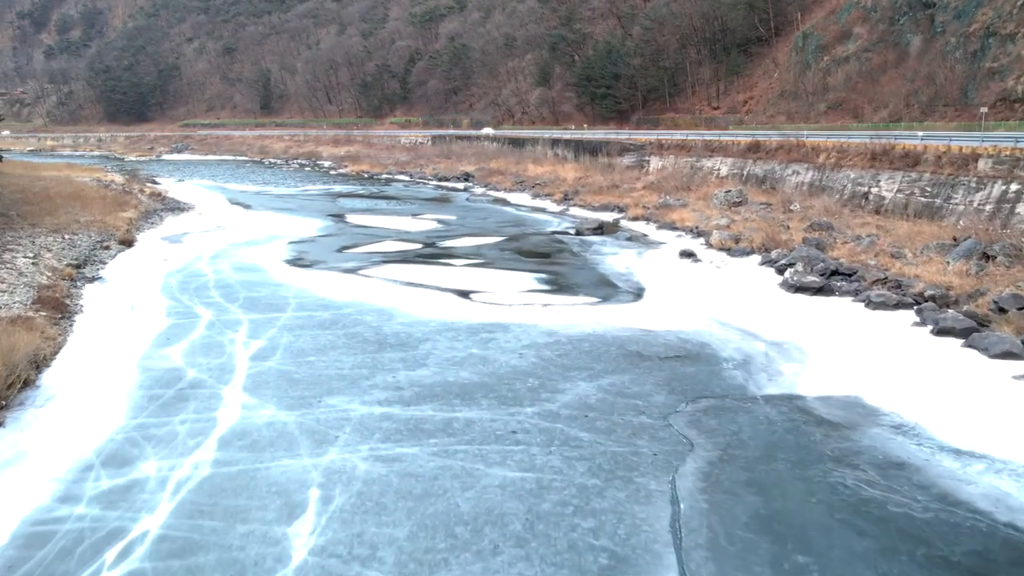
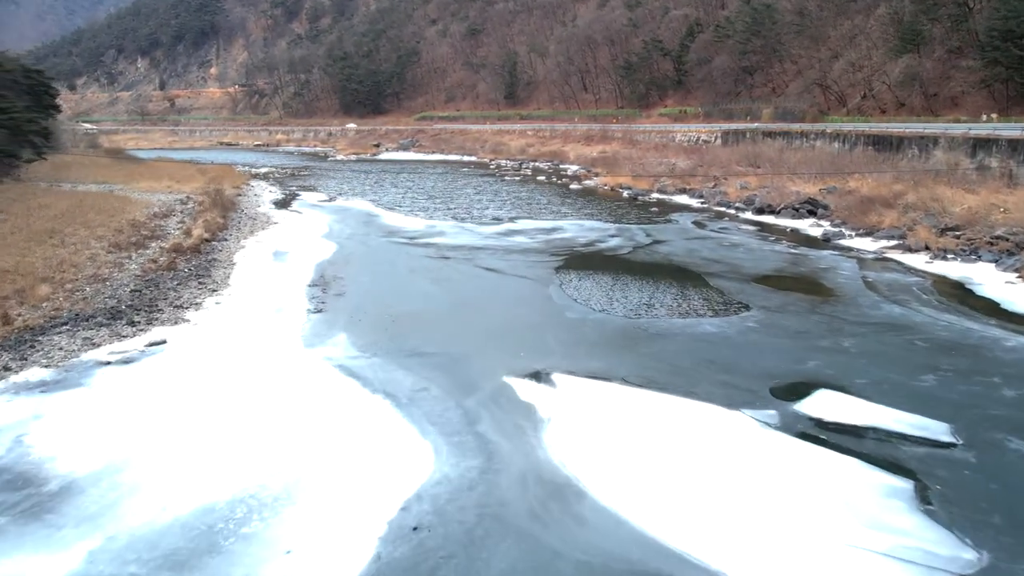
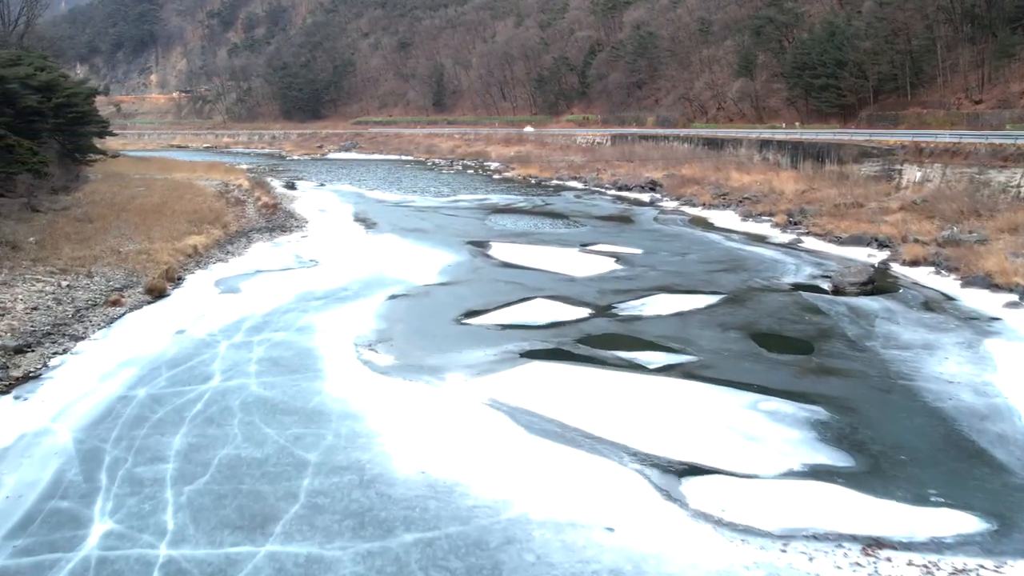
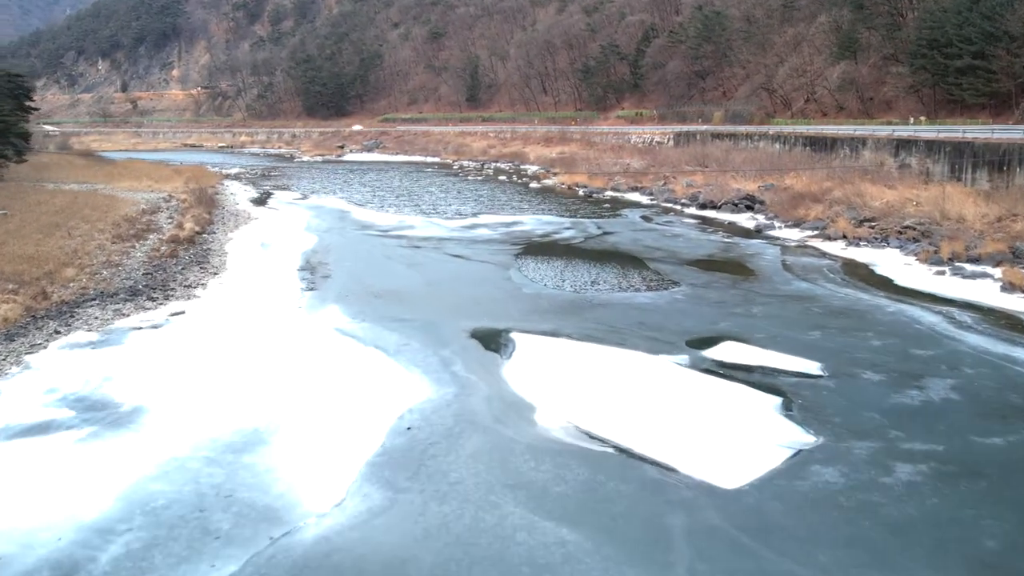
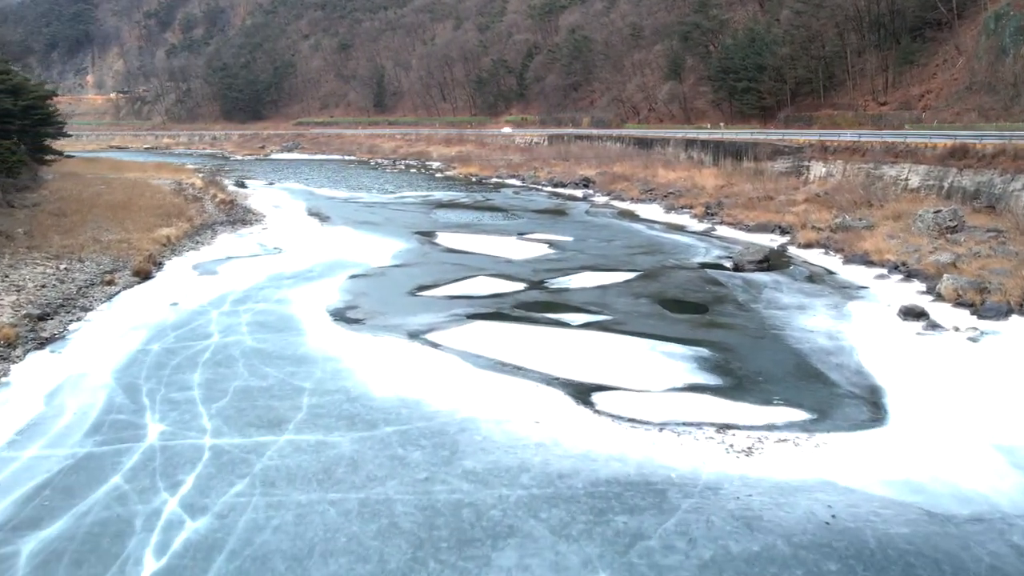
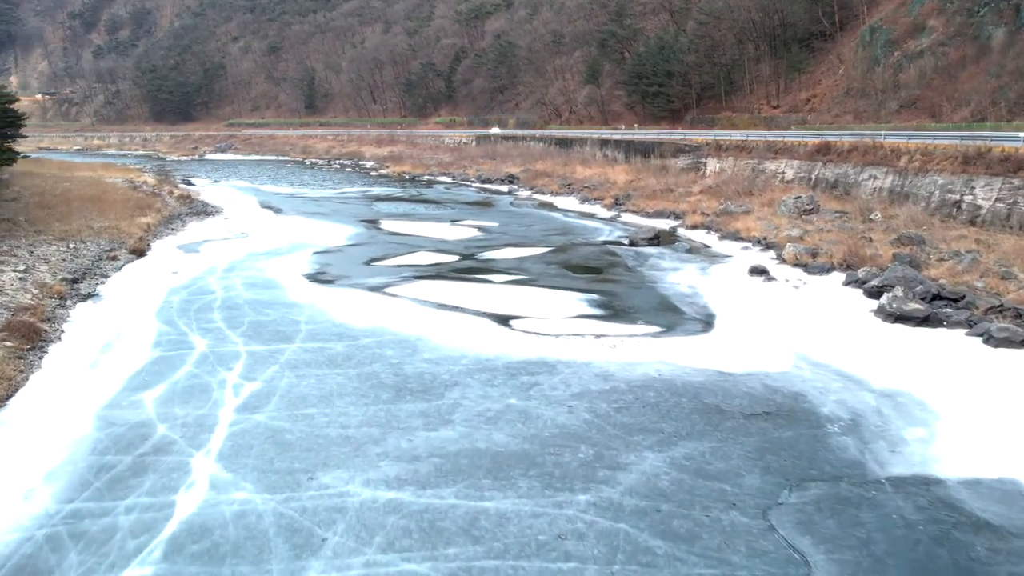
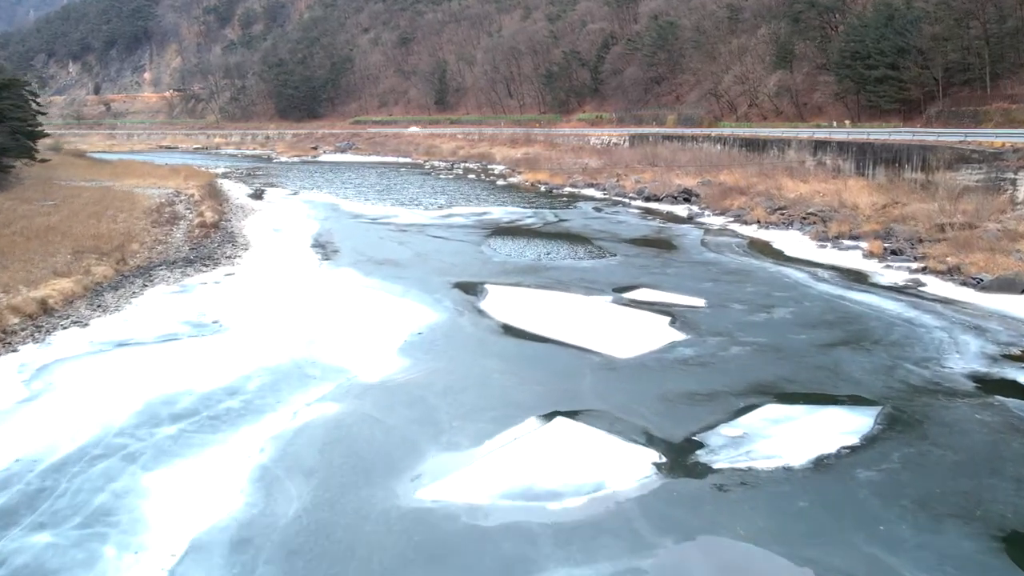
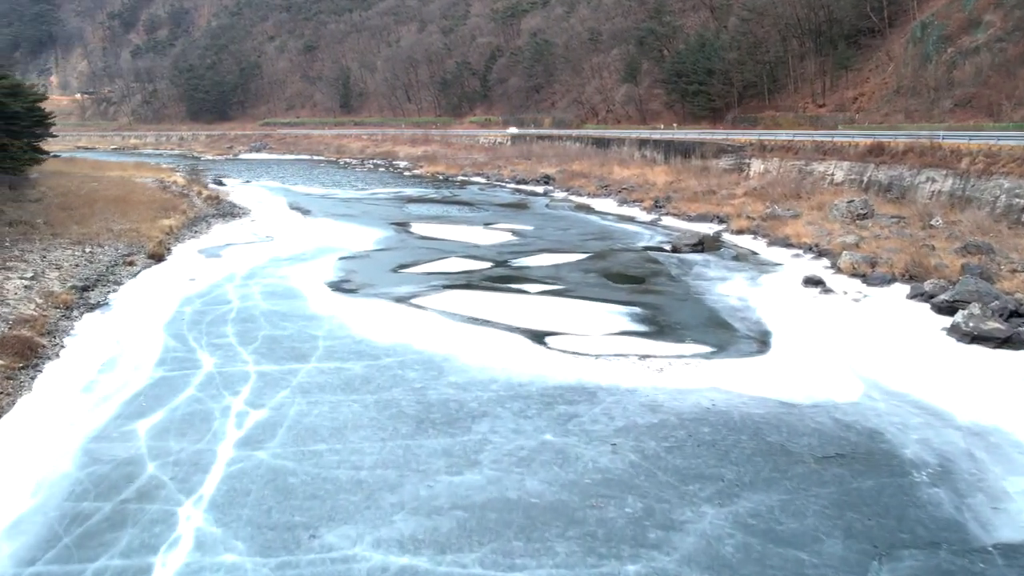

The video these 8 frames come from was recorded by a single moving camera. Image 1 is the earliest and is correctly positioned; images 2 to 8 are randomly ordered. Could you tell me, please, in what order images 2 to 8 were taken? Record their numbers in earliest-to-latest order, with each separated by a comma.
6, 8, 5, 3, 7, 4, 2
